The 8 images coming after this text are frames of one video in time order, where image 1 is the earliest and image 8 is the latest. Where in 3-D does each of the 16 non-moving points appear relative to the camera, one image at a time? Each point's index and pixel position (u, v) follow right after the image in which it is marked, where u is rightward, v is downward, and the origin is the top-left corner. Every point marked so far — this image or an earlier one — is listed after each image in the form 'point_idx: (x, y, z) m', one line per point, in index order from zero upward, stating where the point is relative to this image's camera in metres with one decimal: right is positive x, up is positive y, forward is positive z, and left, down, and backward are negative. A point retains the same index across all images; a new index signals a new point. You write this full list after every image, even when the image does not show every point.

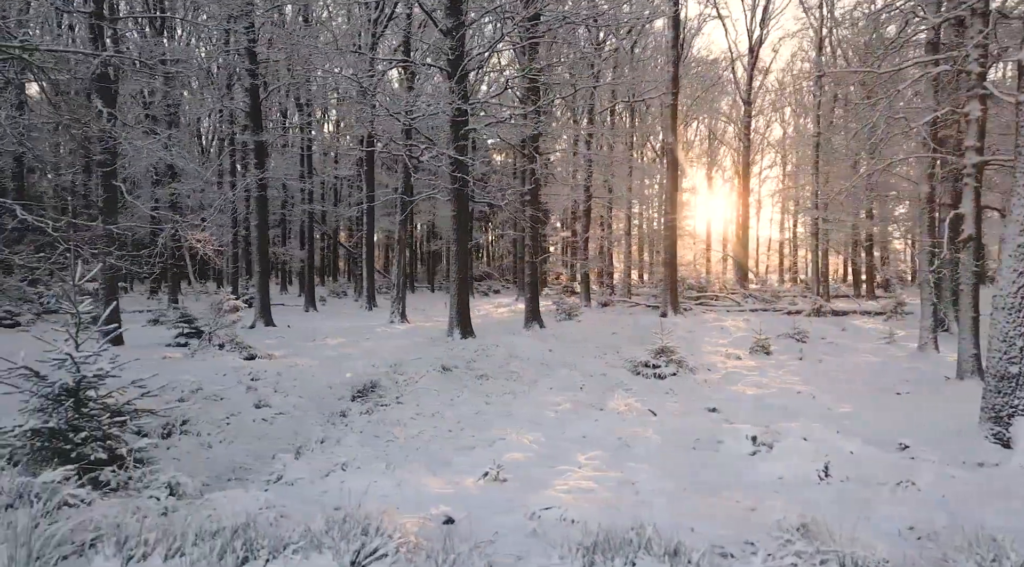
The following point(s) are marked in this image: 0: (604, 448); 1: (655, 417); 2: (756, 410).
0: (+1.1, -1.6, +8.0) m
1: (+1.8, -1.7, +9.9) m
2: (+3.1, -1.6, +10.4) m
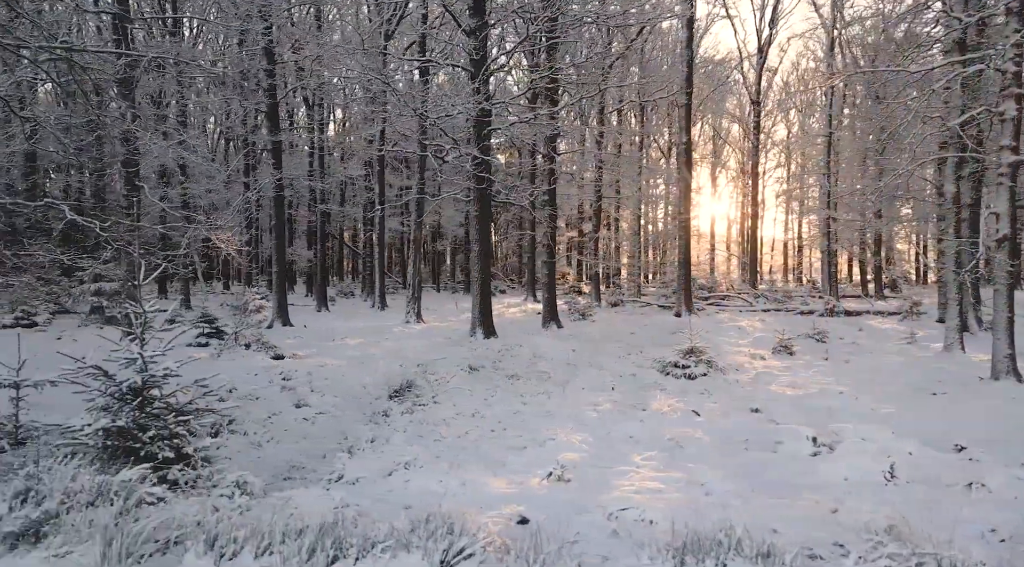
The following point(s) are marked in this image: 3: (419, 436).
0: (+1.7, -1.6, +8.0) m
1: (+2.3, -1.7, +9.9) m
2: (+3.7, -1.6, +10.4) m
3: (-1.0, -1.7, +8.9) m
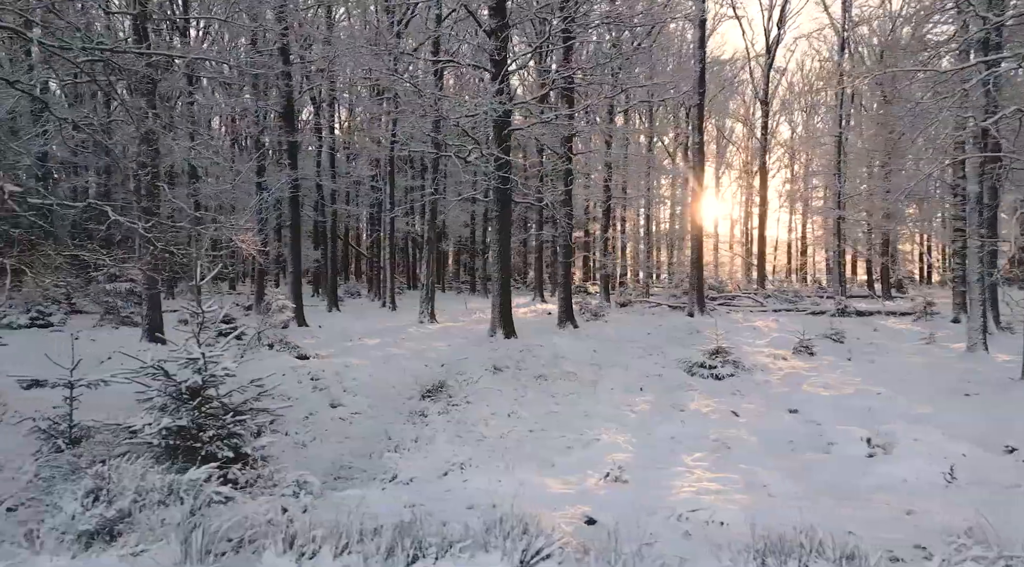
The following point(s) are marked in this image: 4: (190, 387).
0: (+2.1, -1.7, +7.9) m
1: (+2.8, -1.7, +9.8) m
2: (+4.2, -1.6, +10.3) m
3: (-0.5, -1.7, +8.9) m
4: (-2.6, -0.9, +6.6) m
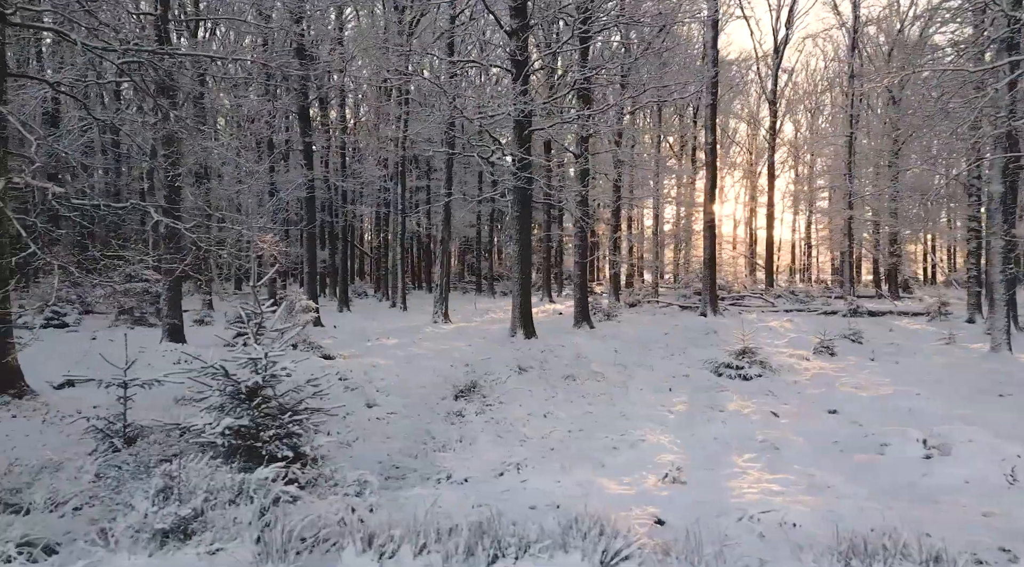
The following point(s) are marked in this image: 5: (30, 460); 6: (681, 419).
0: (+2.6, -1.7, +7.9) m
1: (+3.3, -1.7, +9.8) m
2: (+4.6, -1.6, +10.3) m
3: (-0.1, -1.7, +8.9) m
4: (-2.1, -0.9, +6.6) m
5: (-4.1, -1.5, +6.9) m
6: (+2.1, -1.7, +9.9) m
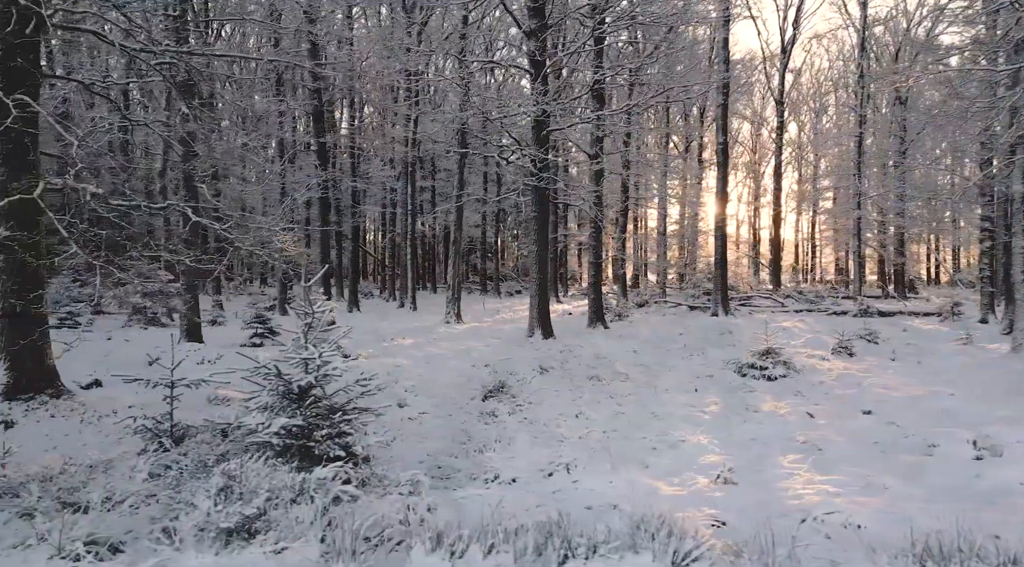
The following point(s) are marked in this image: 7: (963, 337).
0: (+3.0, -1.7, +7.9) m
1: (+3.7, -1.7, +9.7) m
2: (+5.1, -1.6, +10.2) m
3: (+0.3, -1.7, +8.9) m
4: (-1.8, -0.9, +6.6) m
5: (-3.7, -1.5, +7.0) m
6: (+2.5, -1.7, +9.9) m
7: (+10.2, -1.2, +17.5) m
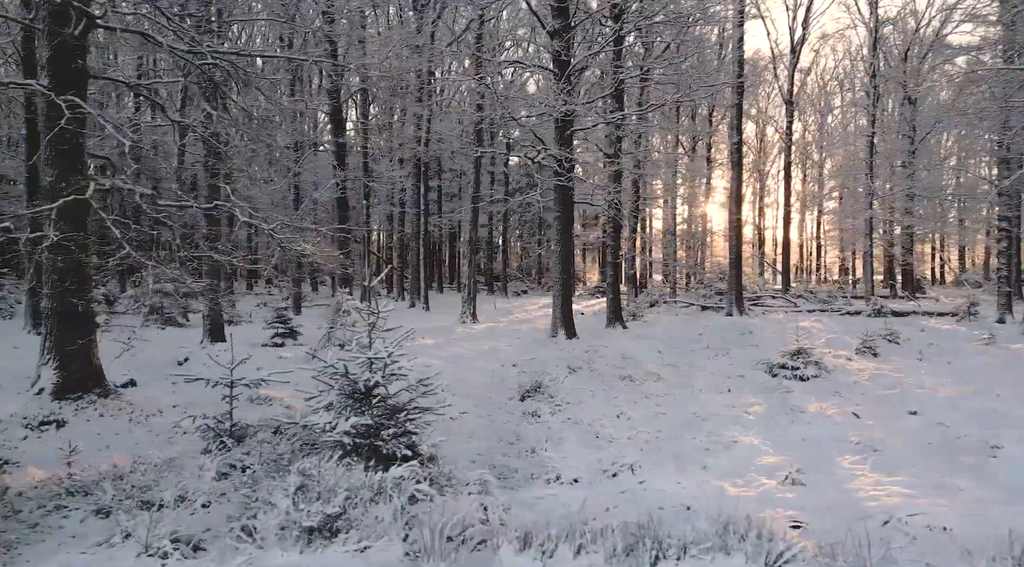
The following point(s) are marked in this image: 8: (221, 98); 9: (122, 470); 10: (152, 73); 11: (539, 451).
0: (+3.5, -1.6, +7.8) m
1: (+4.3, -1.7, +9.7) m
2: (+5.6, -1.6, +10.1) m
3: (+0.9, -1.7, +8.8) m
4: (-1.3, -0.9, +6.6) m
5: (-3.2, -1.5, +7.0) m
6: (+3.1, -1.7, +9.9) m
7: (+10.8, -1.2, +17.4) m
8: (-4.0, +2.5, +10.9) m
9: (-3.4, -1.6, +6.9) m
10: (-5.8, +3.5, +13.0) m
11: (+0.3, -1.7, +8.1) m
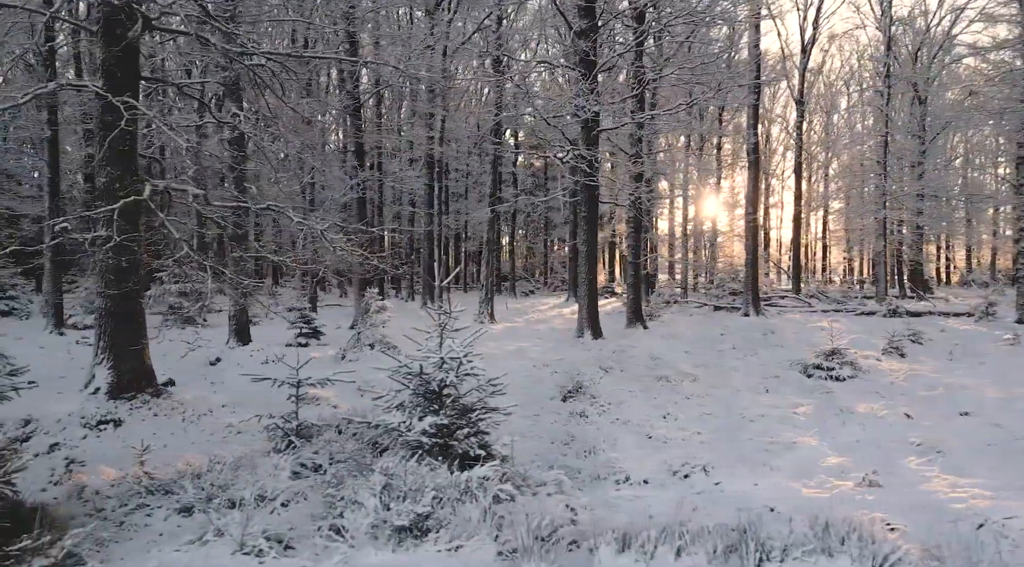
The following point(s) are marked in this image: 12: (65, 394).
0: (+4.1, -1.6, +7.7) m
1: (+4.9, -1.7, +9.6) m
2: (+6.3, -1.6, +10.0) m
3: (+1.5, -1.7, +8.8) m
4: (-0.7, -0.9, +6.6) m
5: (-2.6, -1.5, +7.0) m
6: (+3.7, -1.7, +9.8) m
7: (+11.6, -1.2, +17.2) m
8: (-3.4, +2.5, +11.0) m
9: (-2.8, -1.6, +7.0) m
10: (-5.1, +3.5, +13.1) m
11: (+0.9, -1.7, +8.0) m
12: (-5.4, -1.3, +9.6) m
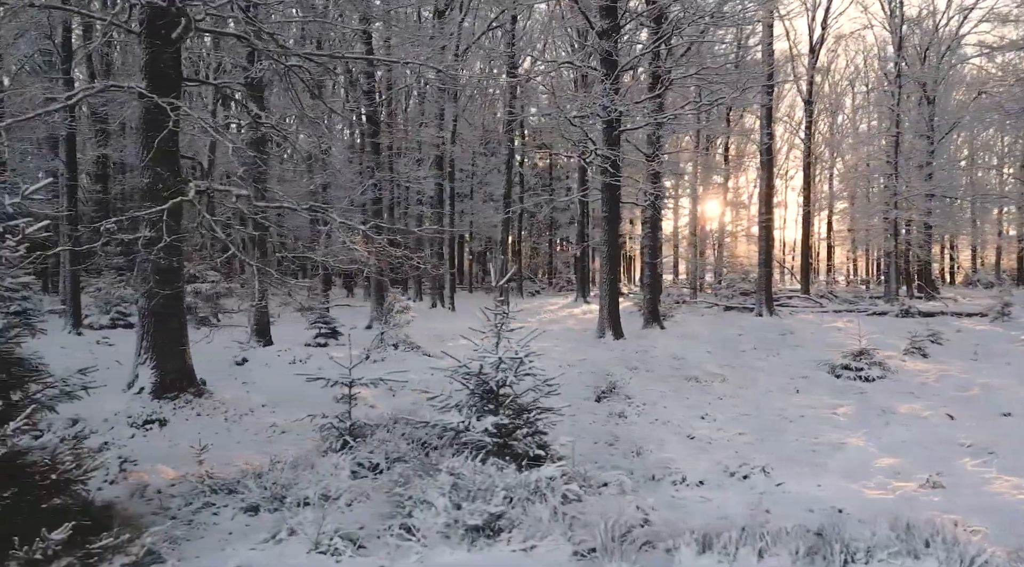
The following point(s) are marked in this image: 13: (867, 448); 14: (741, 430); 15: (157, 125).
0: (+4.5, -1.7, +7.7) m
1: (+5.4, -1.7, +9.5) m
2: (+6.8, -1.6, +9.9) m
3: (+2.0, -1.7, +8.8) m
4: (-0.2, -0.9, +6.6) m
5: (-2.2, -1.5, +7.1) m
6: (+4.2, -1.7, +9.7) m
7: (+12.2, -1.2, +17.0) m
8: (-2.9, +2.5, +11.0) m
9: (-2.4, -1.6, +7.0) m
10: (-4.5, +3.5, +13.2) m
11: (+1.3, -1.7, +8.0) m
12: (-4.9, -1.3, +9.7) m
13: (+3.5, -1.6, +8.0) m
14: (+2.8, -1.8, +9.4) m
15: (-4.3, +1.9, +9.5) m
